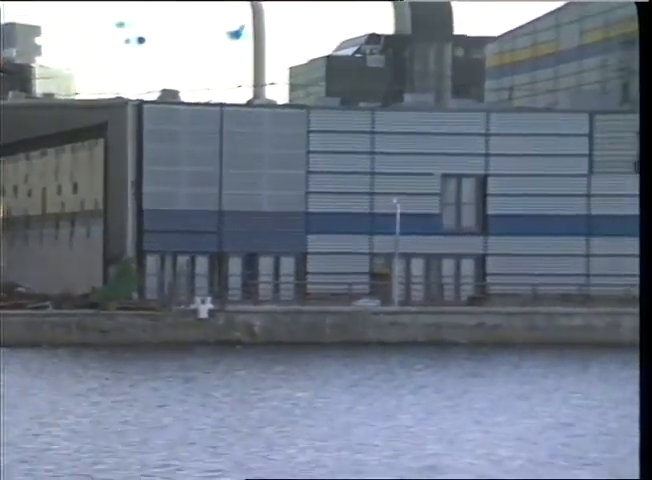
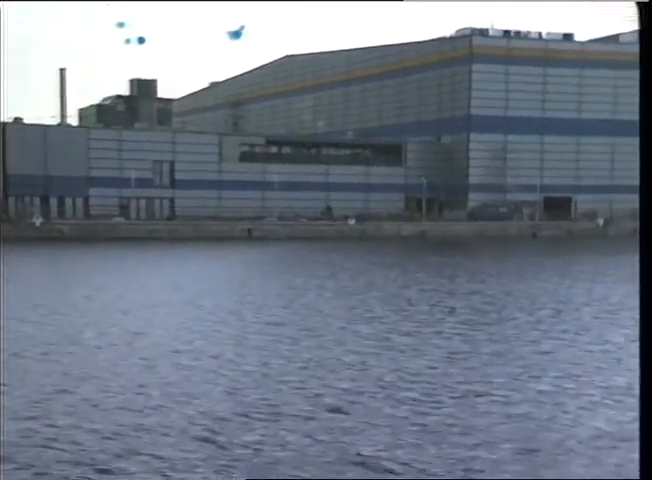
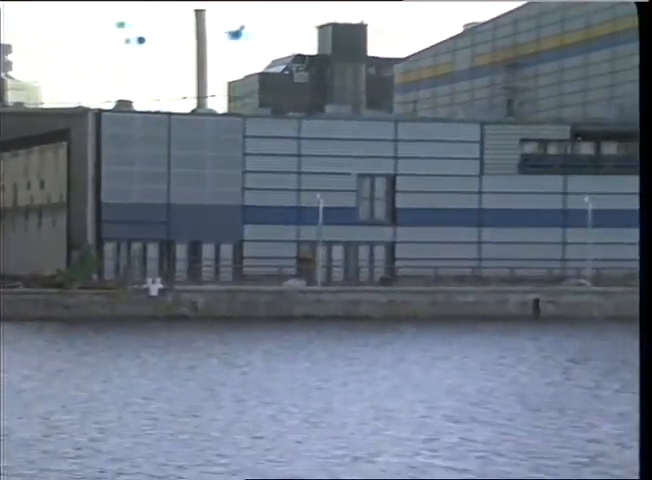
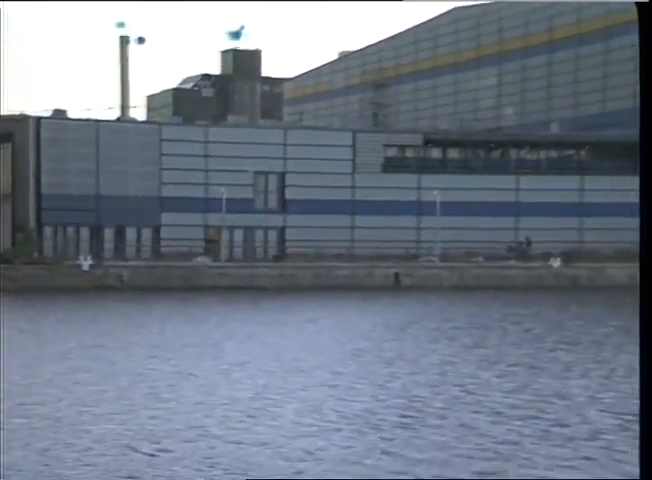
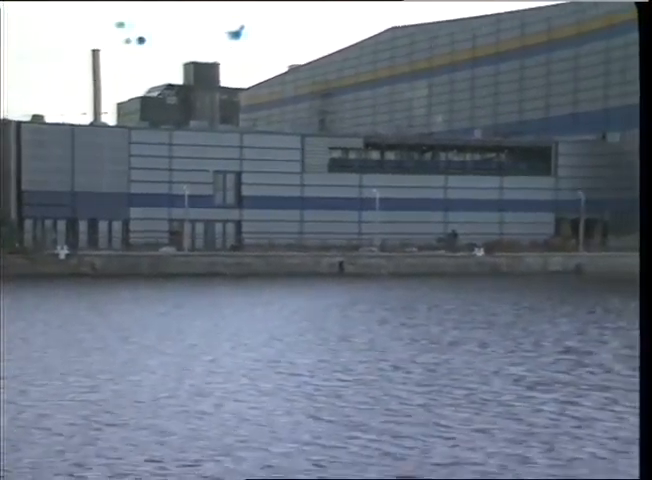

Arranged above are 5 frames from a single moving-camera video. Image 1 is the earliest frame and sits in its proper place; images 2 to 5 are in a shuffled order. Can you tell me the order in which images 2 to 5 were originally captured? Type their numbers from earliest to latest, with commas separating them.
3, 4, 5, 2
